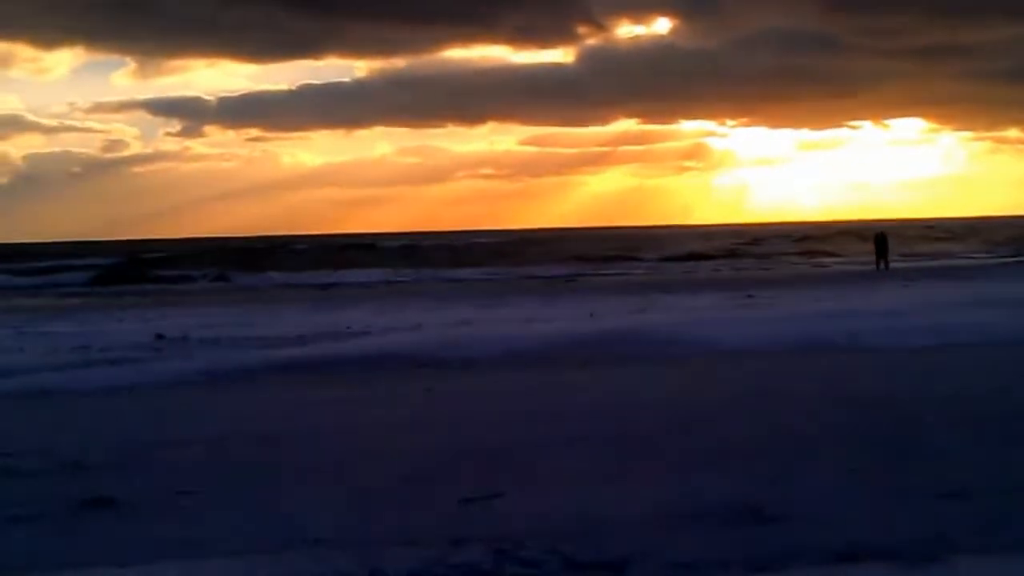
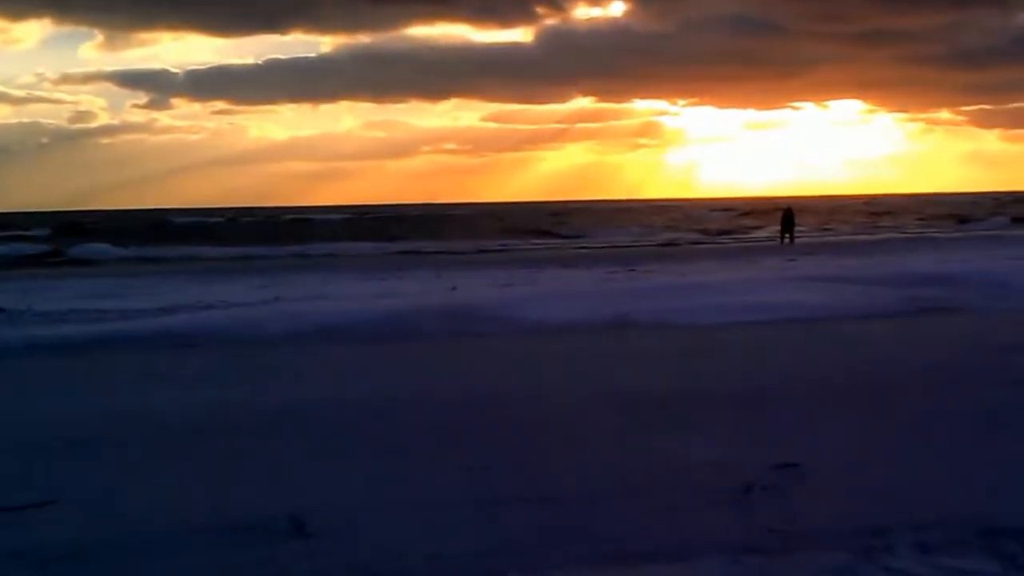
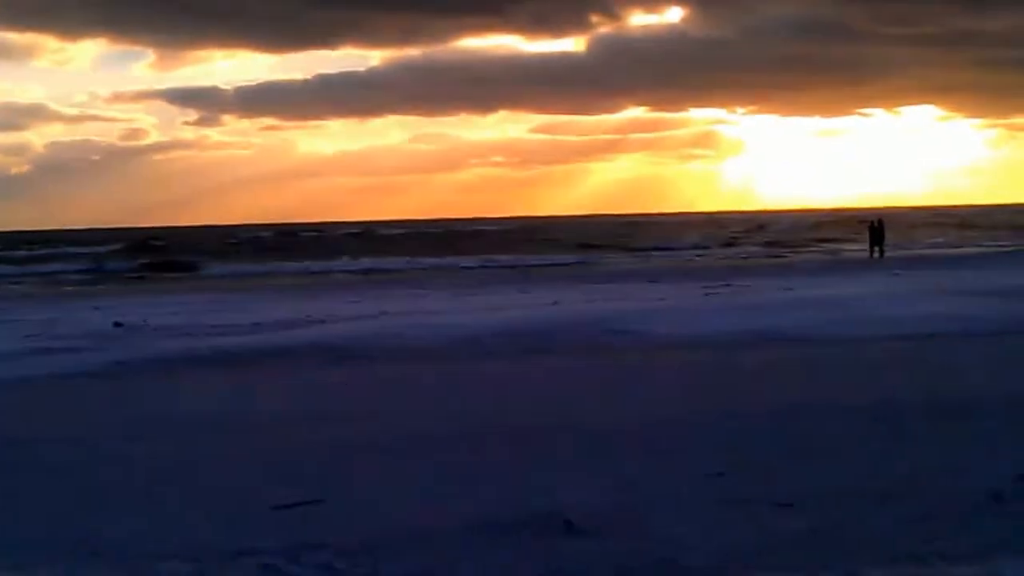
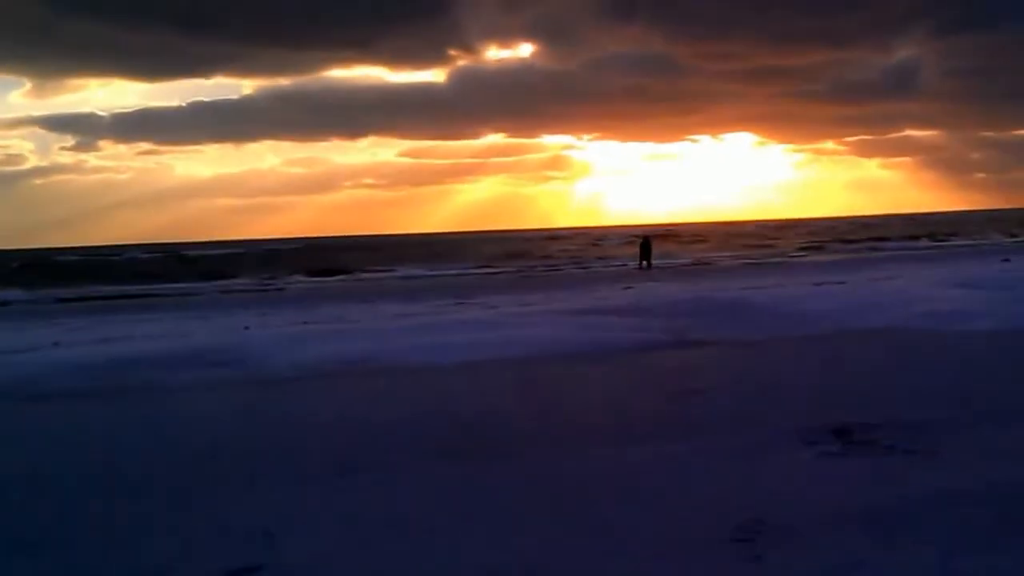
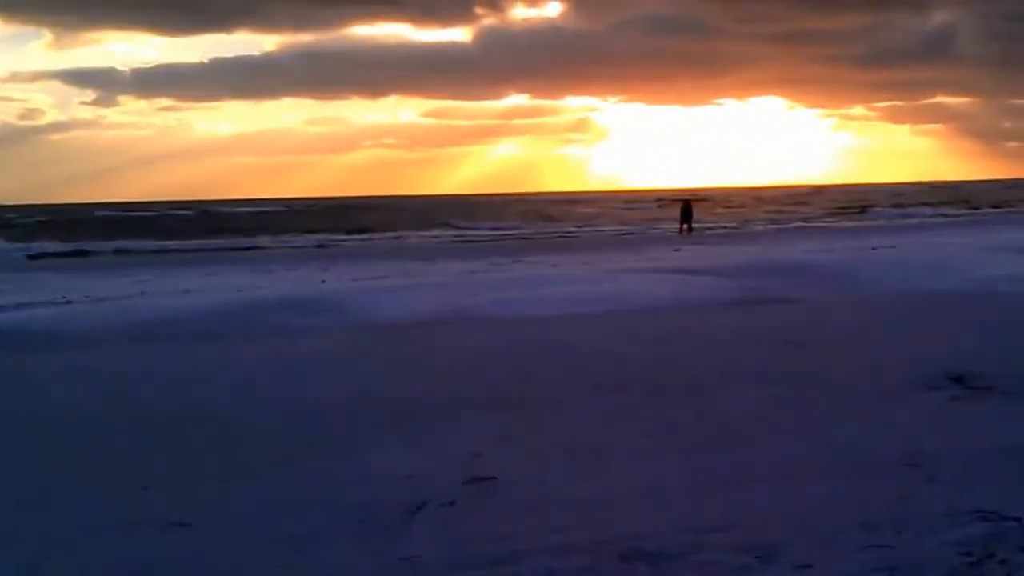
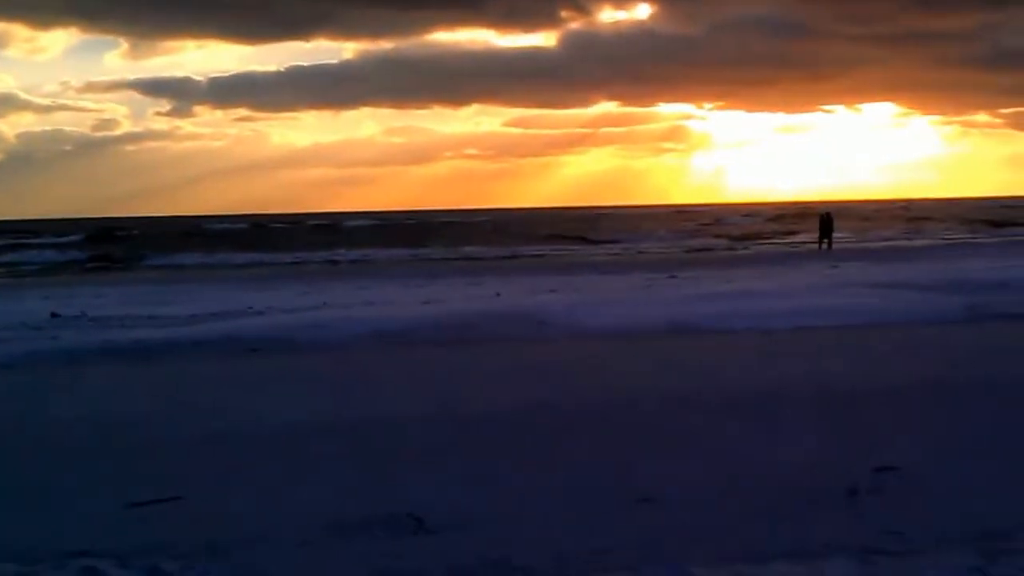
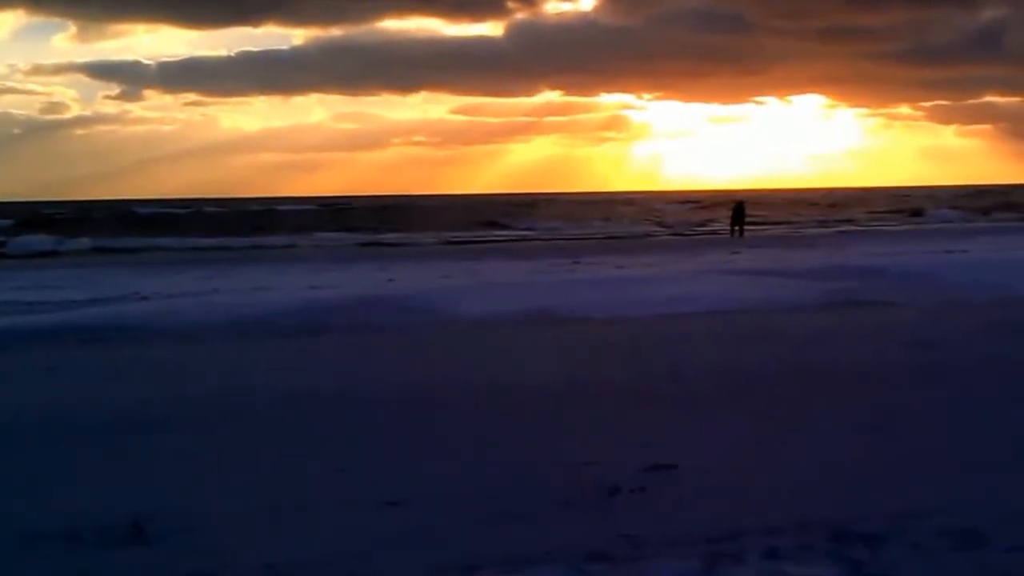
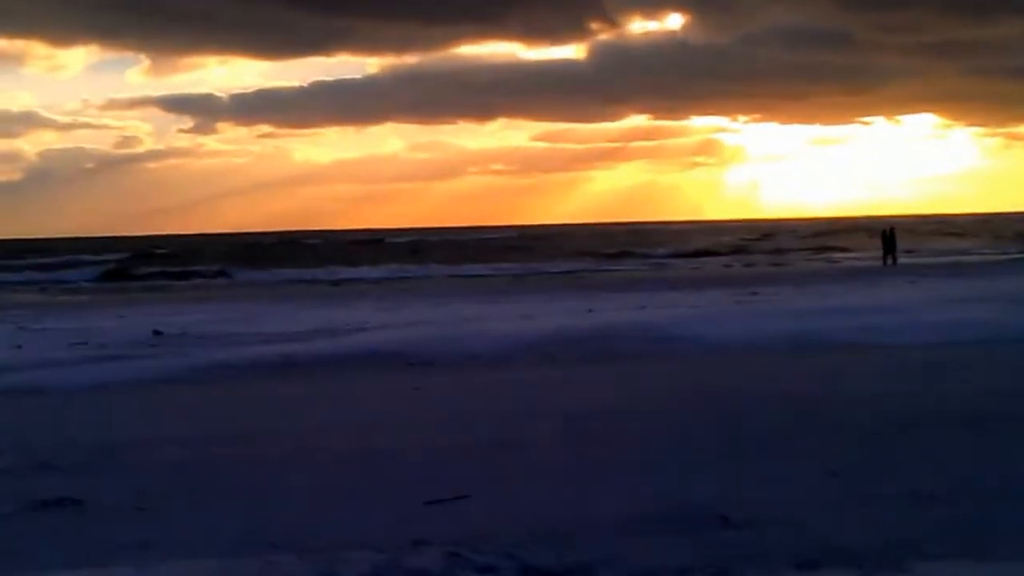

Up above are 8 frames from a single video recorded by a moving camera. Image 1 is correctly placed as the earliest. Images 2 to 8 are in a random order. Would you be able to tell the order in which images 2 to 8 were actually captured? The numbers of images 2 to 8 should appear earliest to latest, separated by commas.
8, 3, 6, 2, 7, 5, 4
